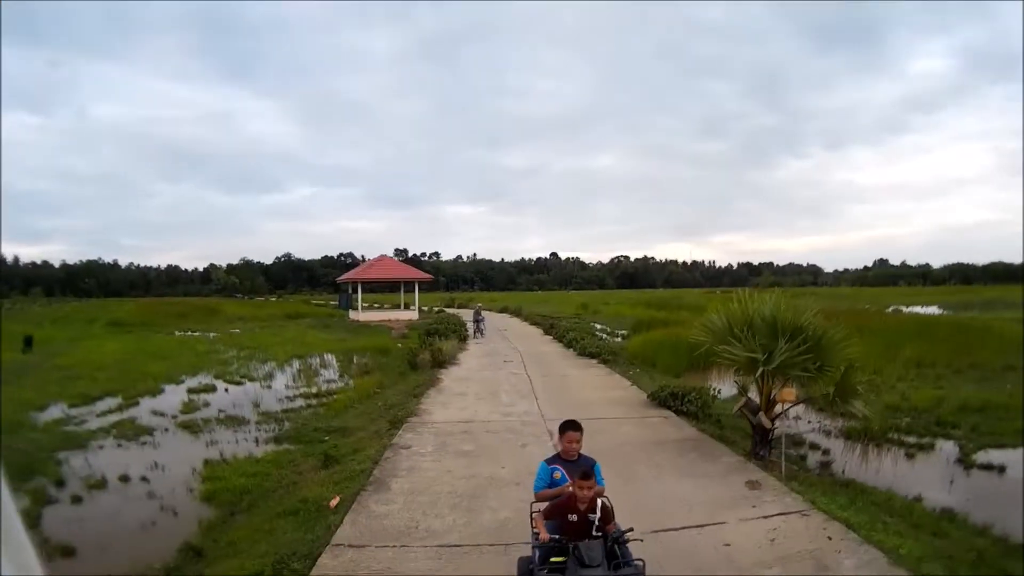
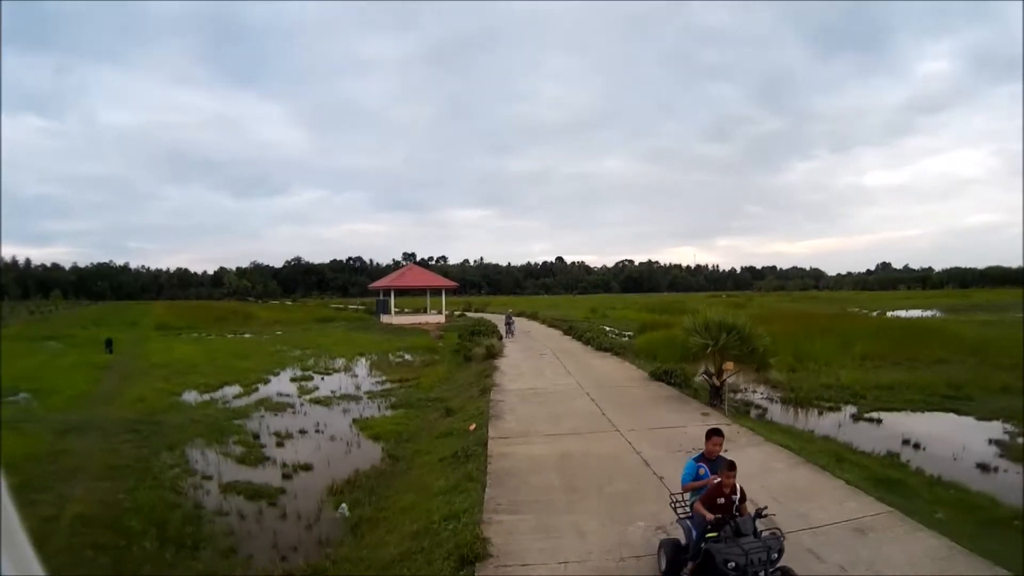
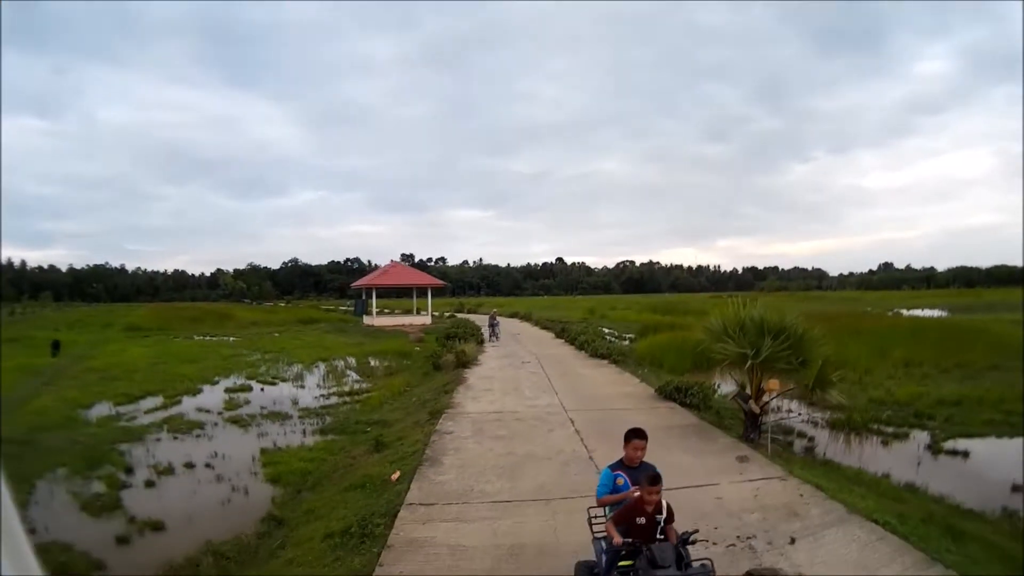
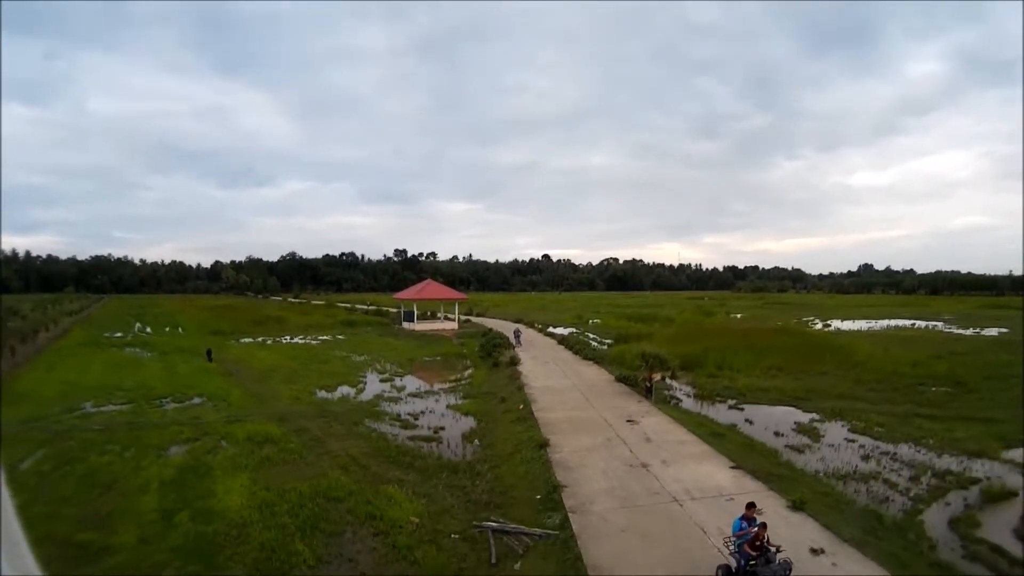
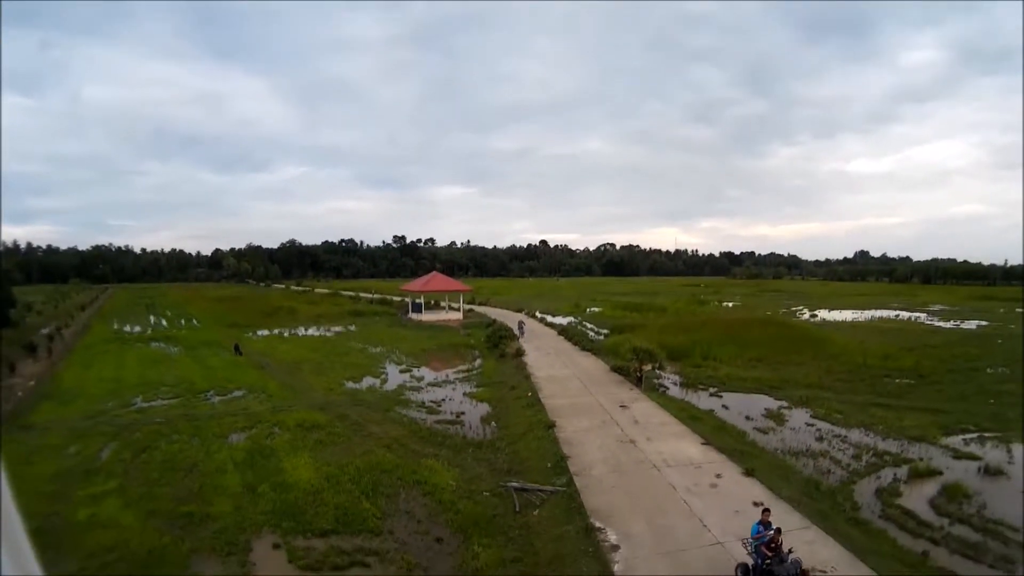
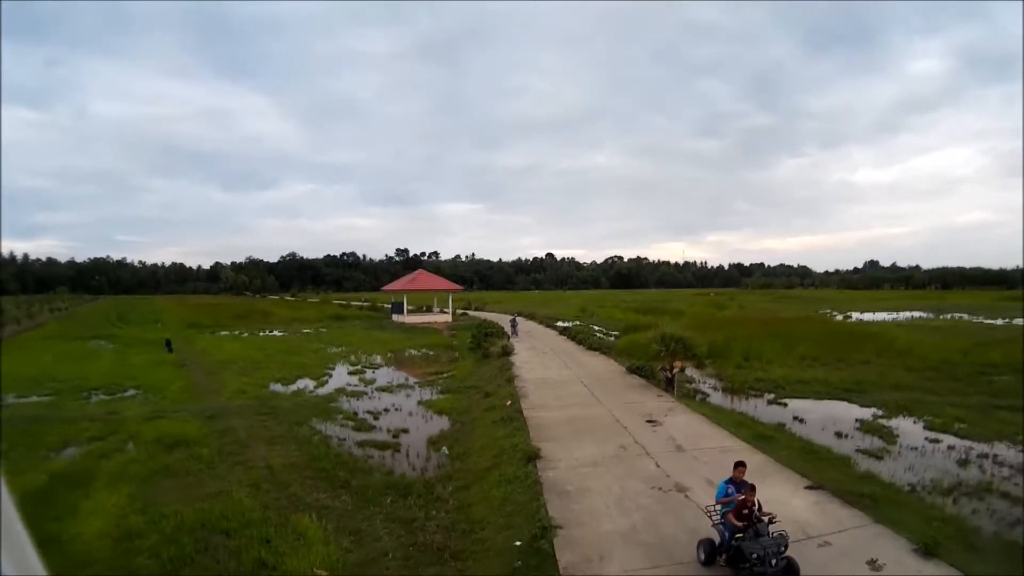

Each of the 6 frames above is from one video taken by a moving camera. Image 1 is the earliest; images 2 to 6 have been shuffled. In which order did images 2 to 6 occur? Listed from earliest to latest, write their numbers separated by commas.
3, 2, 6, 4, 5
